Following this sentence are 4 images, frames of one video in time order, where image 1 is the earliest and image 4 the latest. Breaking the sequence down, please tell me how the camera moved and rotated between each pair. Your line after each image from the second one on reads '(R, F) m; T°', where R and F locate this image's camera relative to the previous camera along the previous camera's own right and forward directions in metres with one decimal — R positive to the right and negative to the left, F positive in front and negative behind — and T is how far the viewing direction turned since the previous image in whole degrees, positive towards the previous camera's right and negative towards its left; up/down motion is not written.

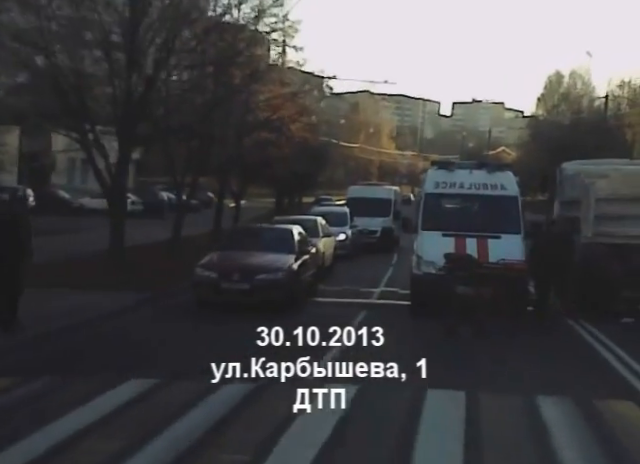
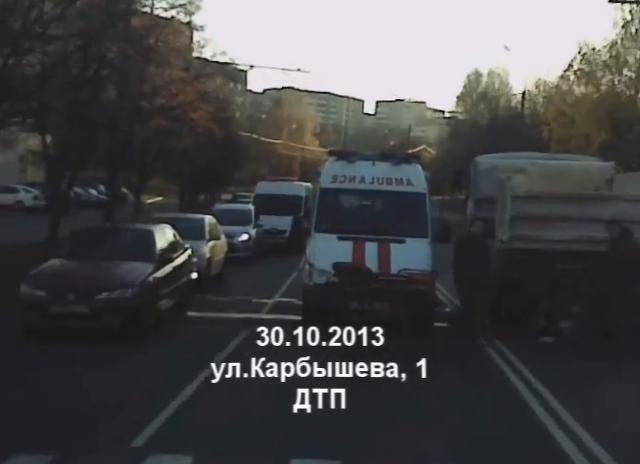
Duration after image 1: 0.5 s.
(+1.0, +1.0) m; -13°
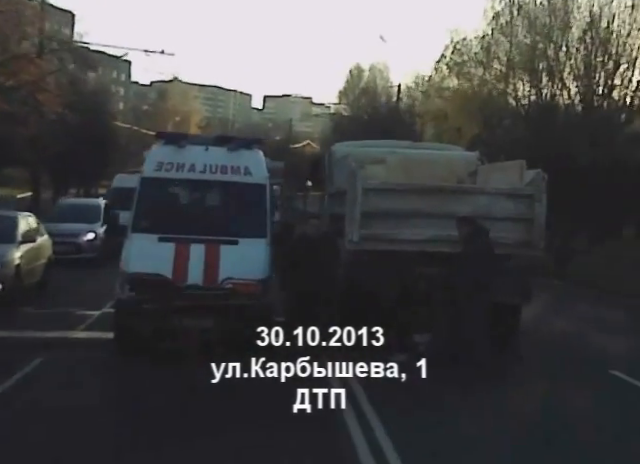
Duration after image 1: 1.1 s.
(+0.9, +1.9) m; +9°
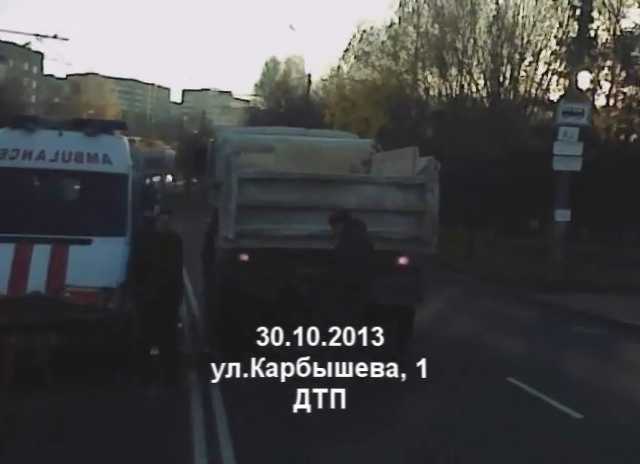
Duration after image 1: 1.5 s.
(+0.6, +1.2) m; +6°
